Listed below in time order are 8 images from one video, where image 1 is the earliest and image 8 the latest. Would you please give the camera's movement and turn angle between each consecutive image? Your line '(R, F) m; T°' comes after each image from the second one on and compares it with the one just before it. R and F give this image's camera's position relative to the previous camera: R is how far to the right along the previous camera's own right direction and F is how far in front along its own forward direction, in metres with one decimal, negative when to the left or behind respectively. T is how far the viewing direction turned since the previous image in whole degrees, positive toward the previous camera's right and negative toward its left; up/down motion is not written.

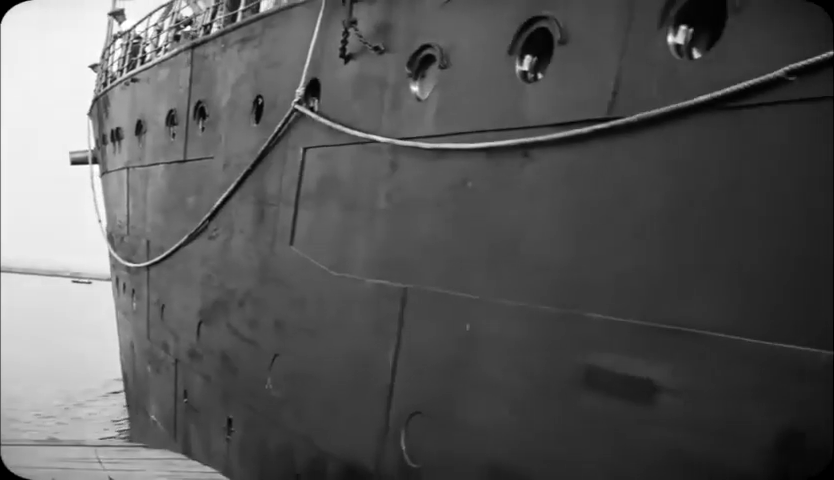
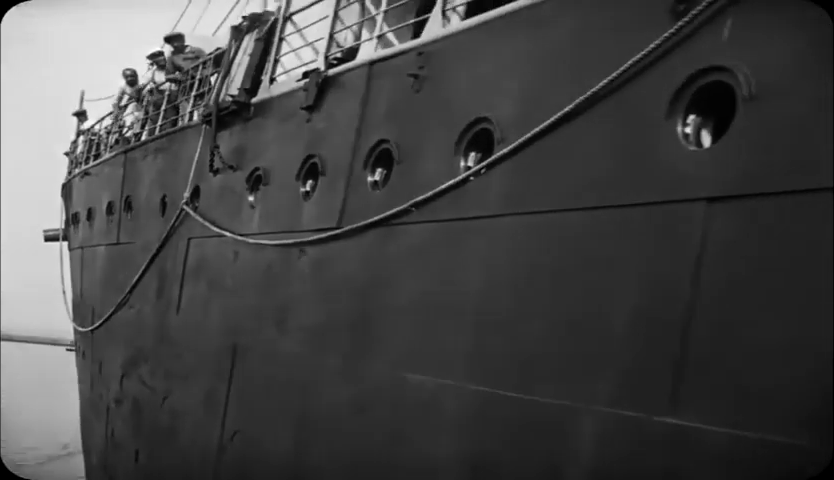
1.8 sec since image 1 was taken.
(+1.1, -2.1) m; 0°
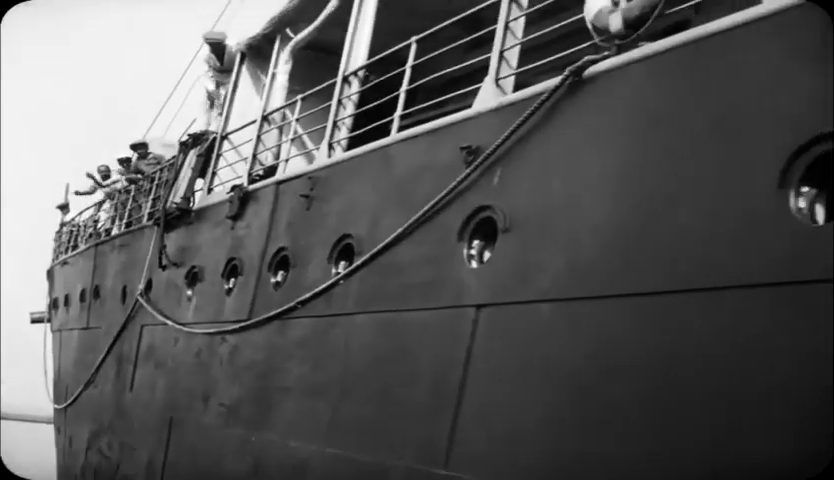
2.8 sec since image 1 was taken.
(+0.7, -1.2) m; 0°
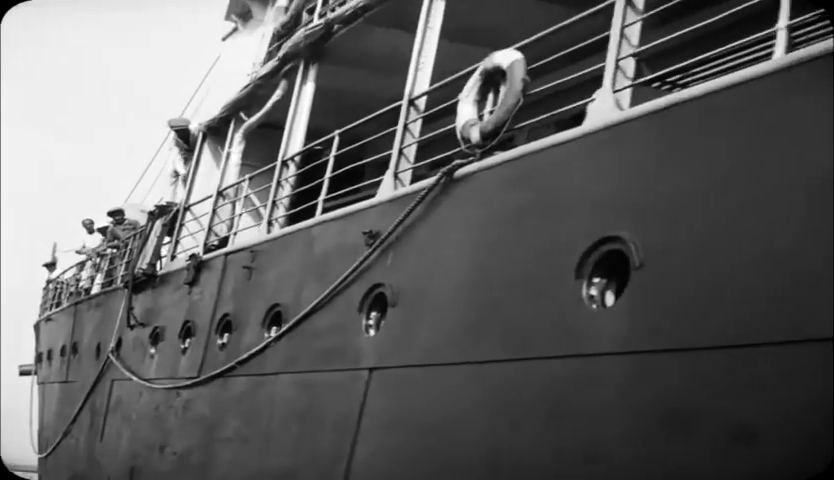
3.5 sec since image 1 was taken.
(+0.5, -0.9) m; 0°
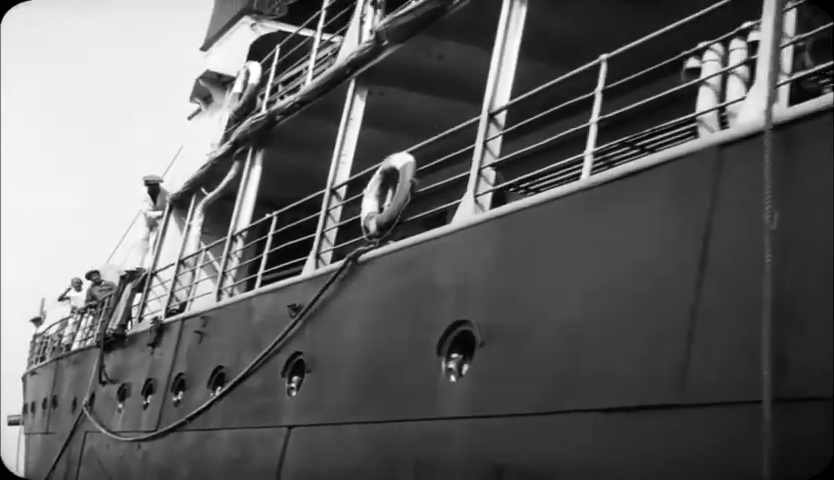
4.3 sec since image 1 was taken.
(+0.5, -0.9) m; 0°
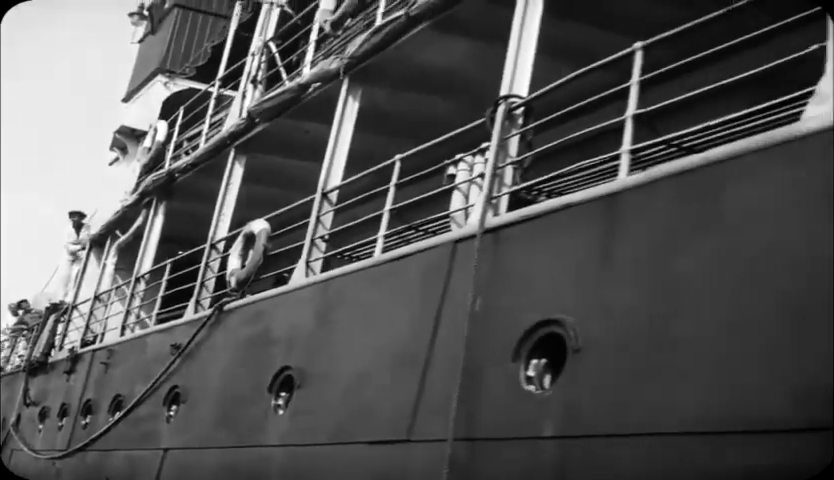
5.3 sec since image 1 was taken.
(+0.7, -1.2) m; +2°
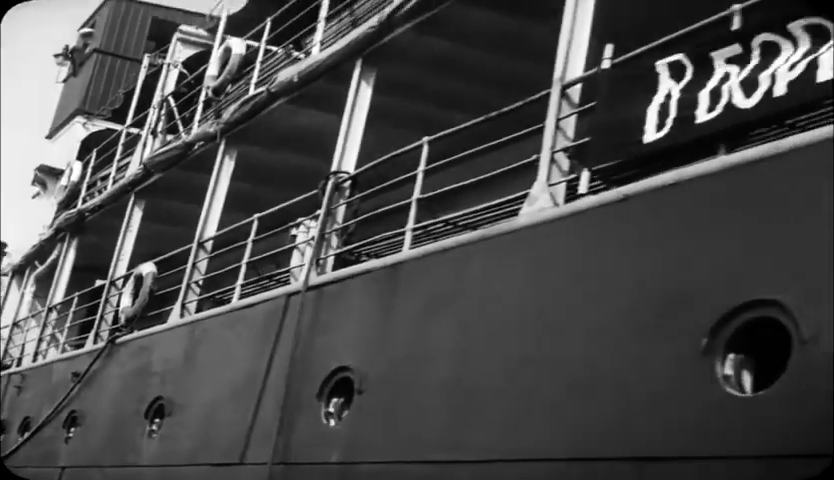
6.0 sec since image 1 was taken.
(+0.6, -1.0) m; +2°
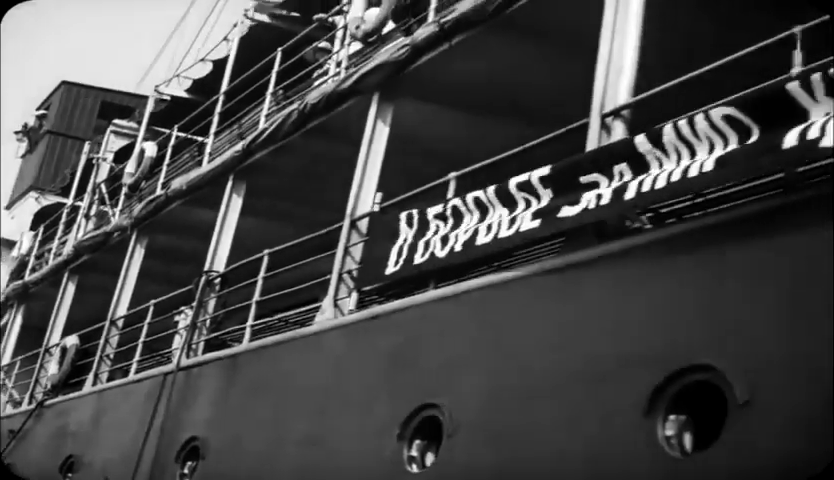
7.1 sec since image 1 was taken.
(+0.9, -1.3) m; 0°
